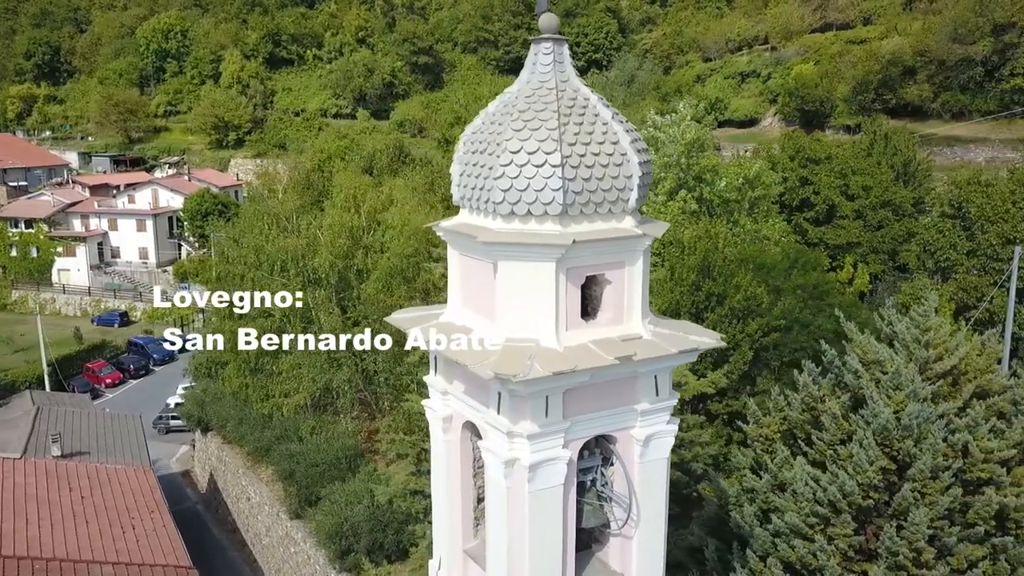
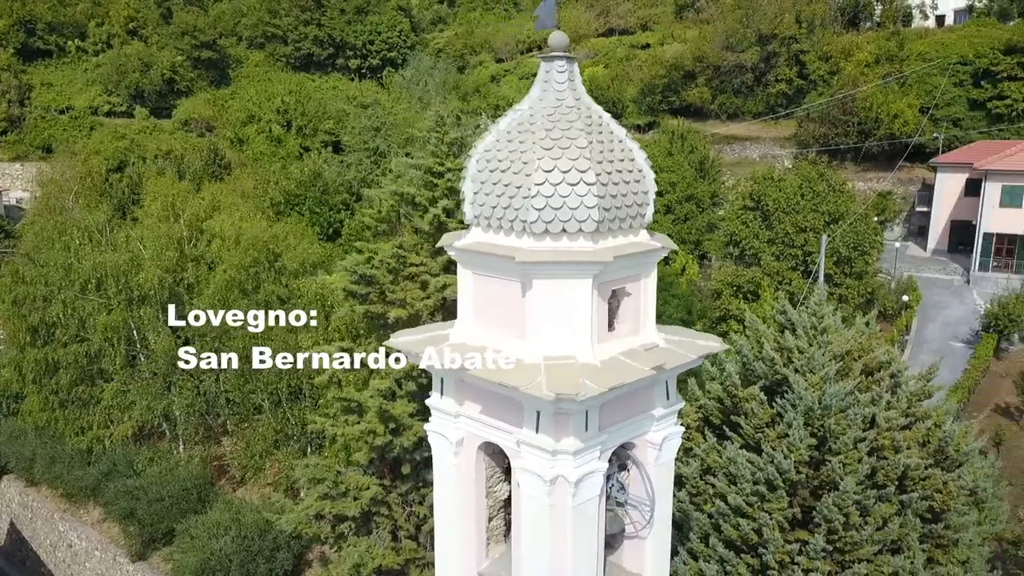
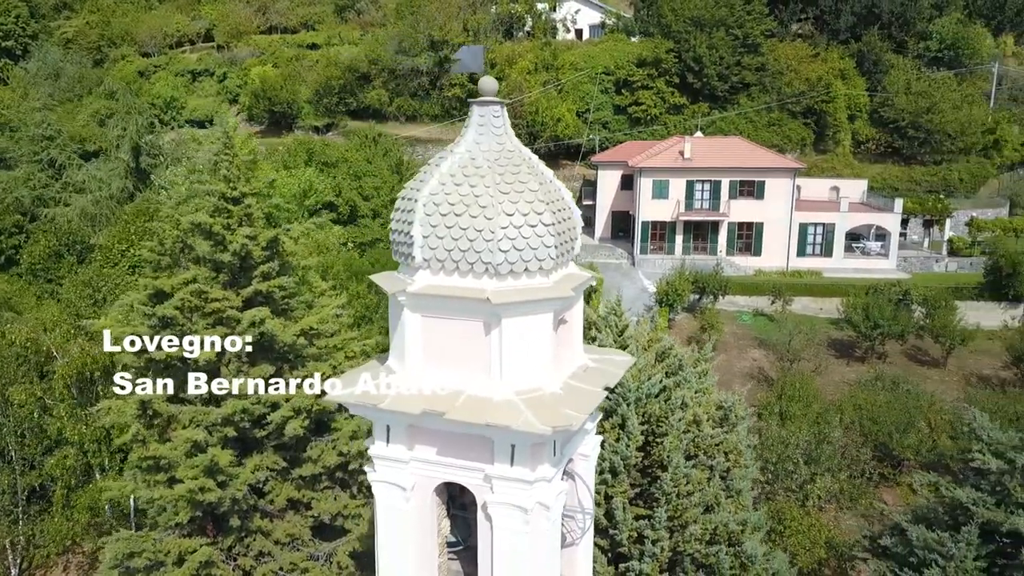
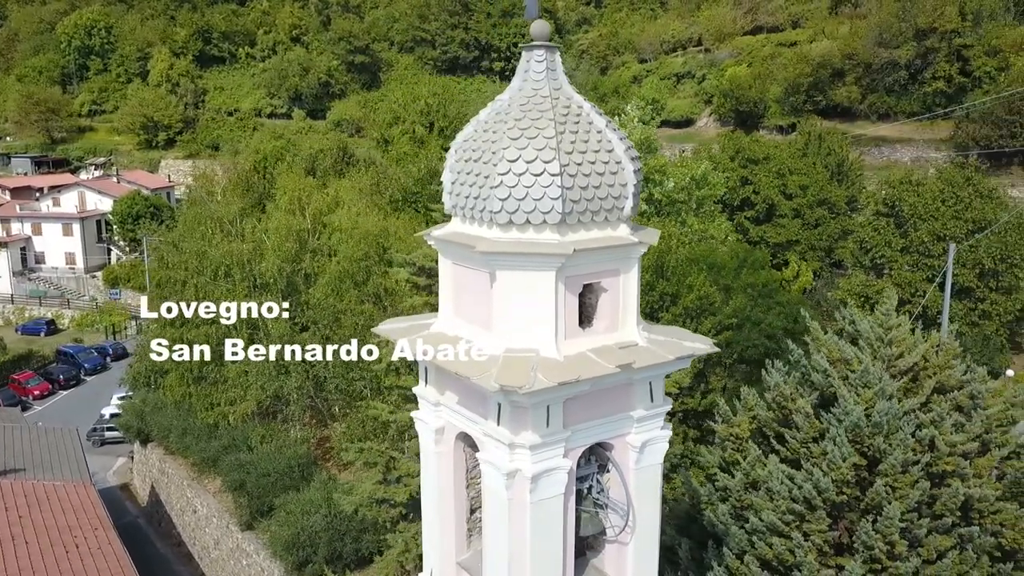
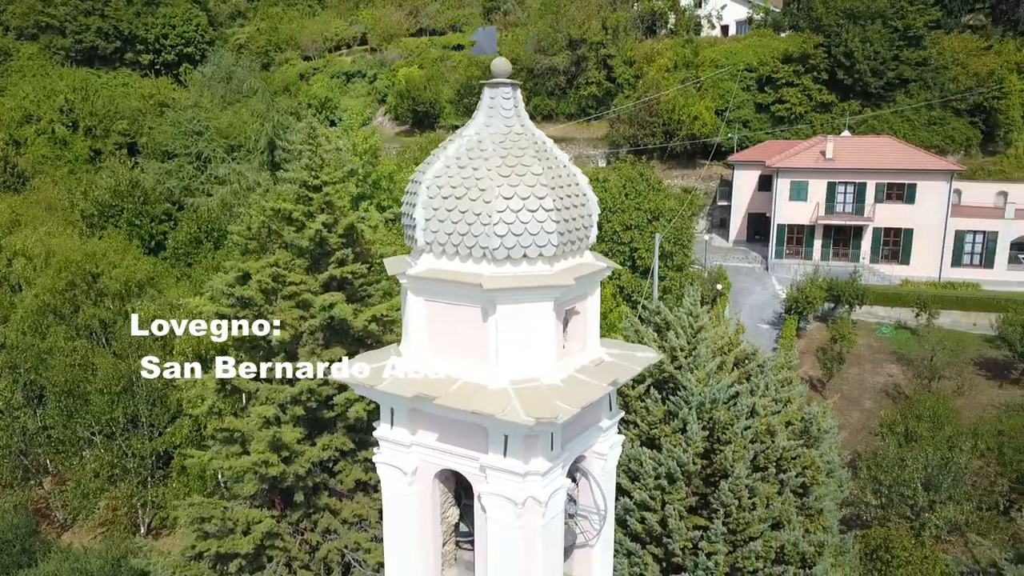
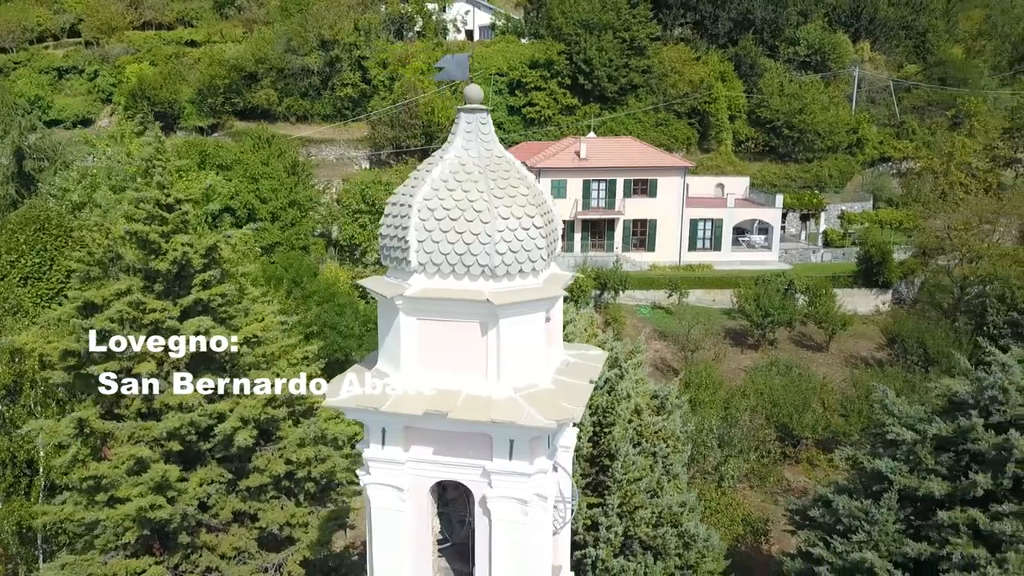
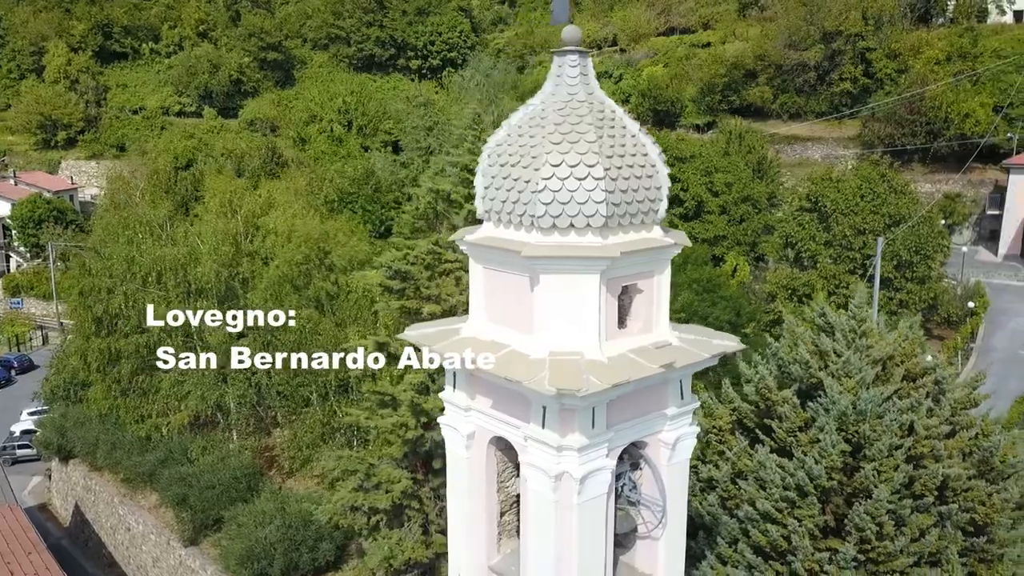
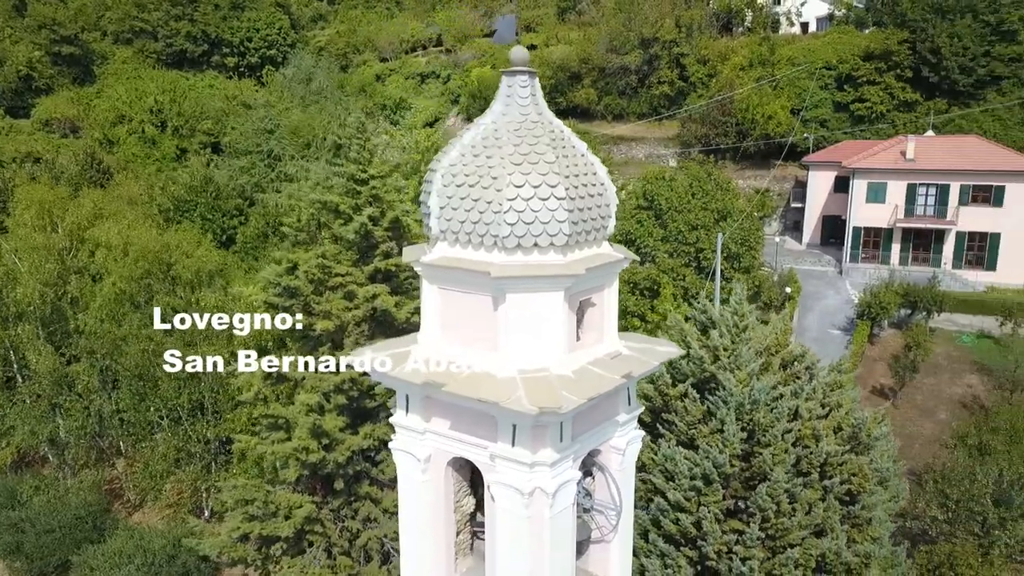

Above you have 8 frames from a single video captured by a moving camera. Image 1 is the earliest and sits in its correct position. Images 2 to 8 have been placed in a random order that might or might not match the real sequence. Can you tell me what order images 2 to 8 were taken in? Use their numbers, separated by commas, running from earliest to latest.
4, 7, 2, 8, 5, 3, 6
